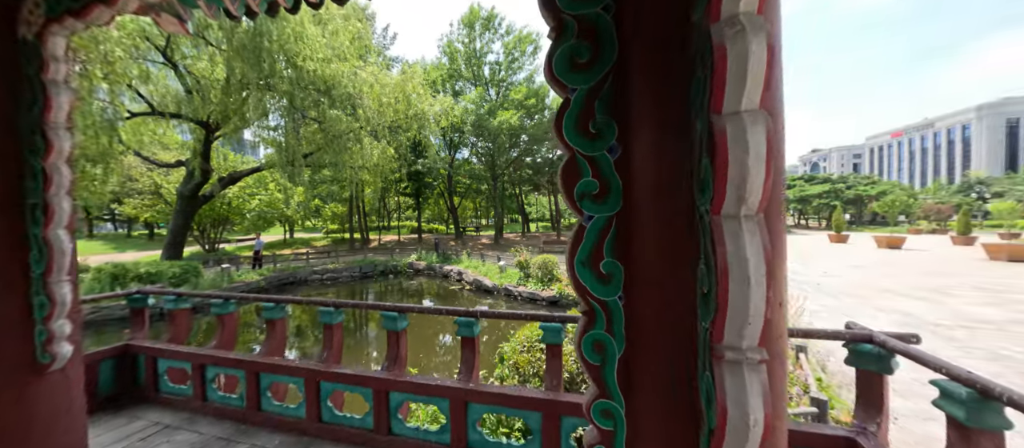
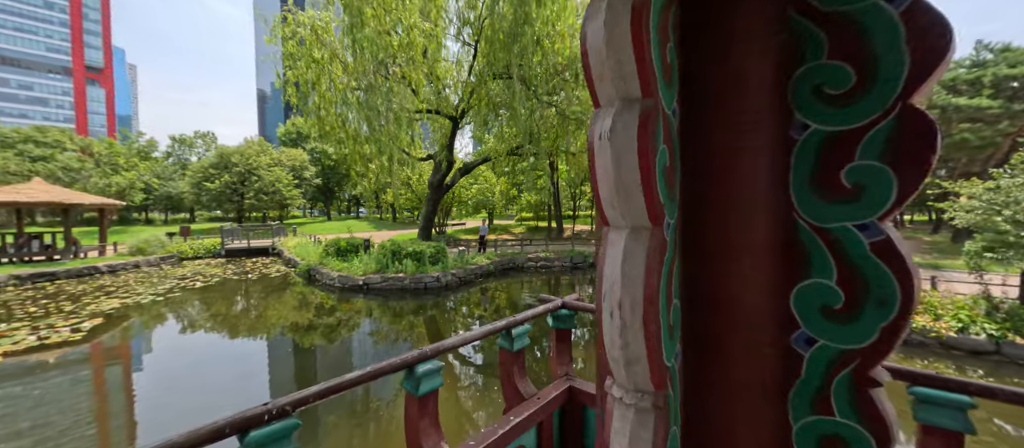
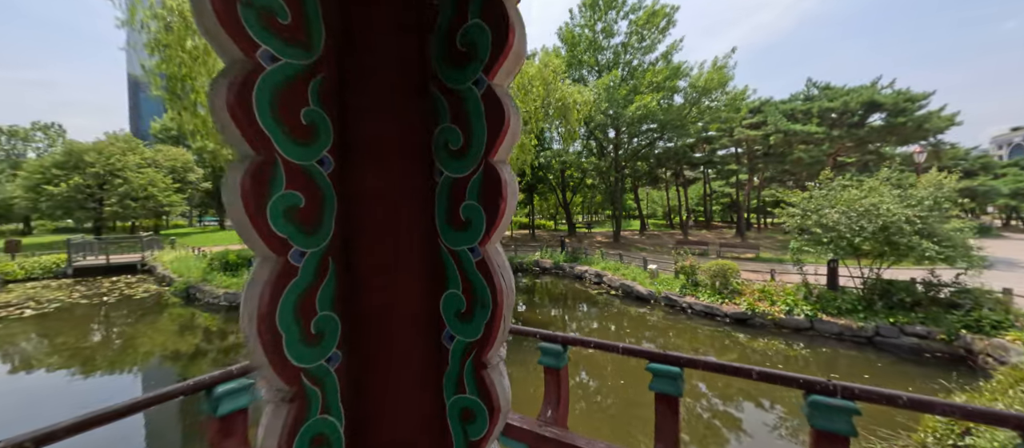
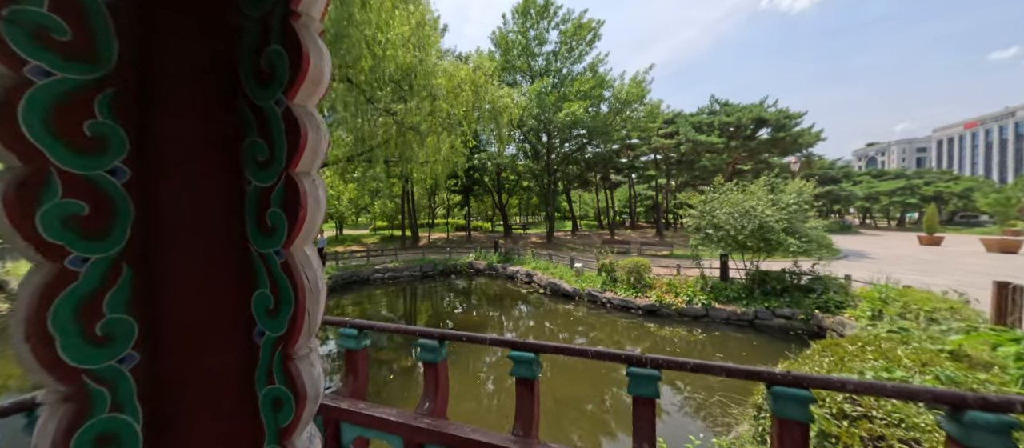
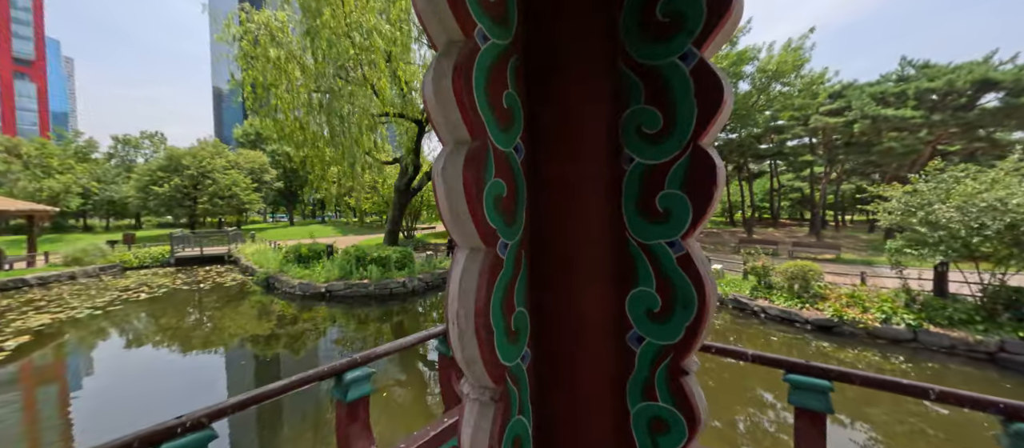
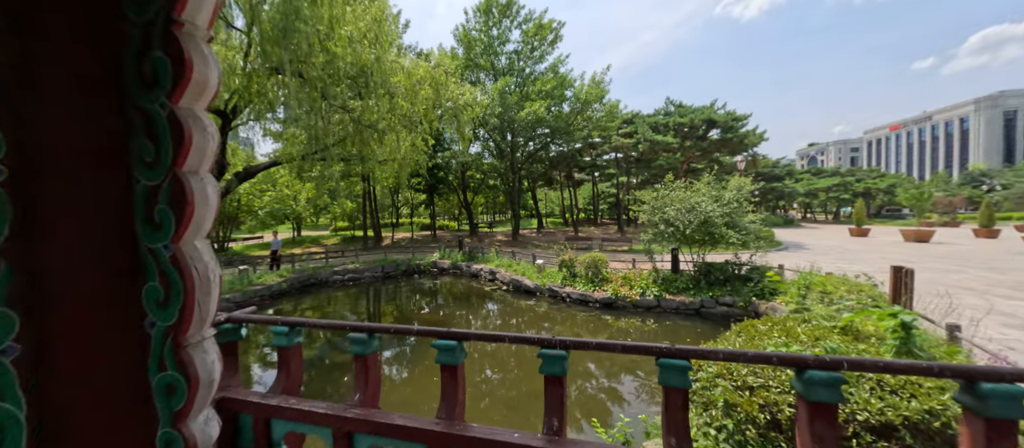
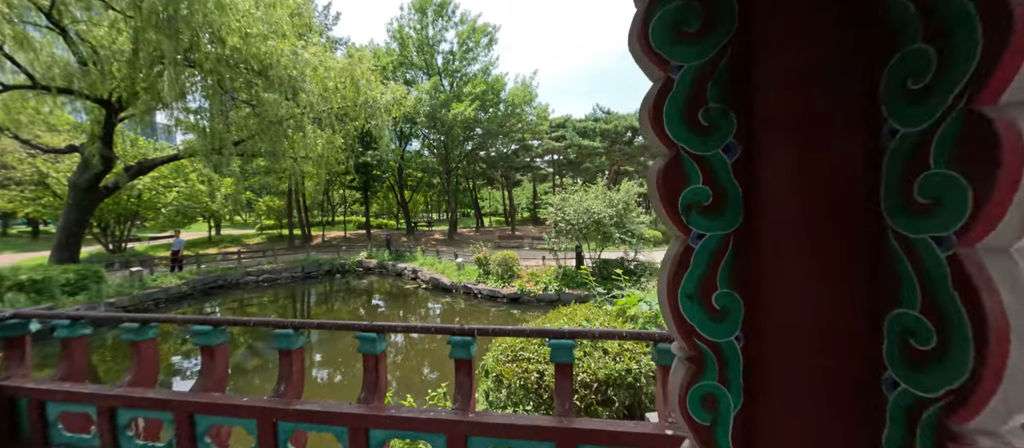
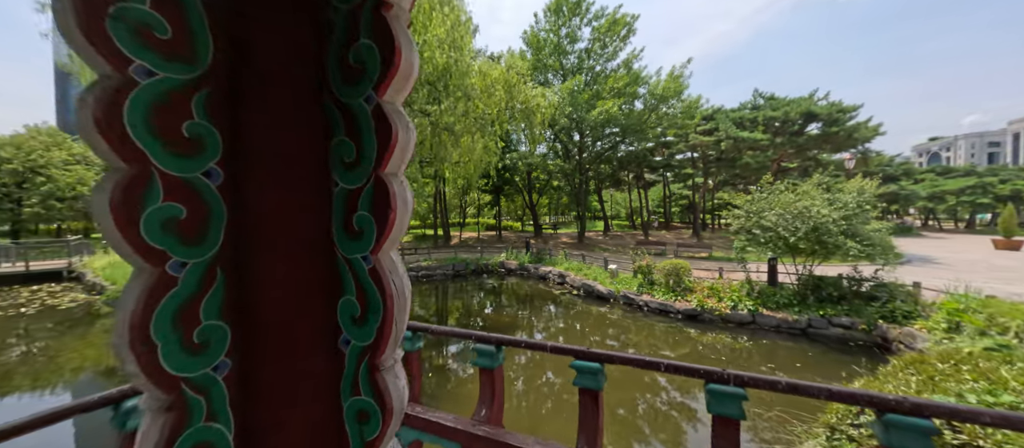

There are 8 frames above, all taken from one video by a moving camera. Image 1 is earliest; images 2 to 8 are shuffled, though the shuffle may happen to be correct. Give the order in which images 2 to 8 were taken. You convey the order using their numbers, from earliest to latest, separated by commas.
7, 6, 4, 8, 3, 5, 2
